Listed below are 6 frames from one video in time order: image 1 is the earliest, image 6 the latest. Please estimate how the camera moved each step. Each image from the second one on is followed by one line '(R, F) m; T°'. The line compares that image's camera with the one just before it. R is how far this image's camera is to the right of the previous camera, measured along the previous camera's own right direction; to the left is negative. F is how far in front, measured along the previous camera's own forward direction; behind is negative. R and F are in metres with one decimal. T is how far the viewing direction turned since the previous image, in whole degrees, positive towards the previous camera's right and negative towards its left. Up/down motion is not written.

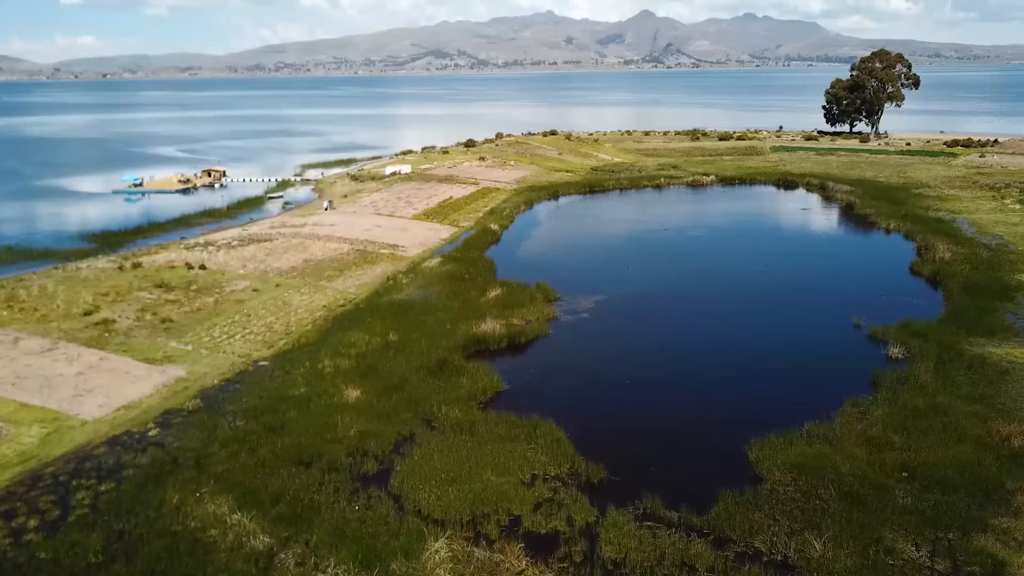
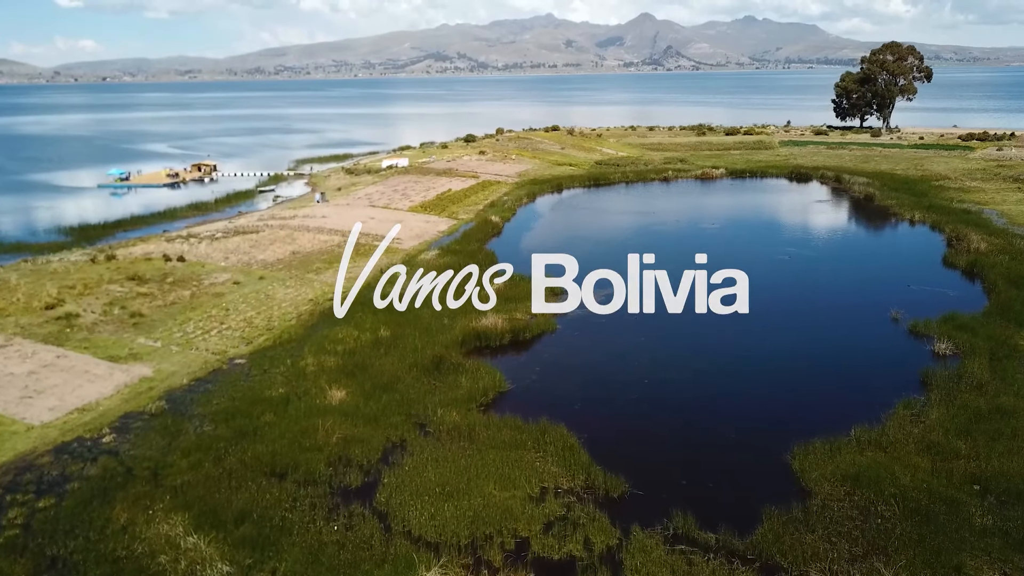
(-0.1, +2.4) m; 0°
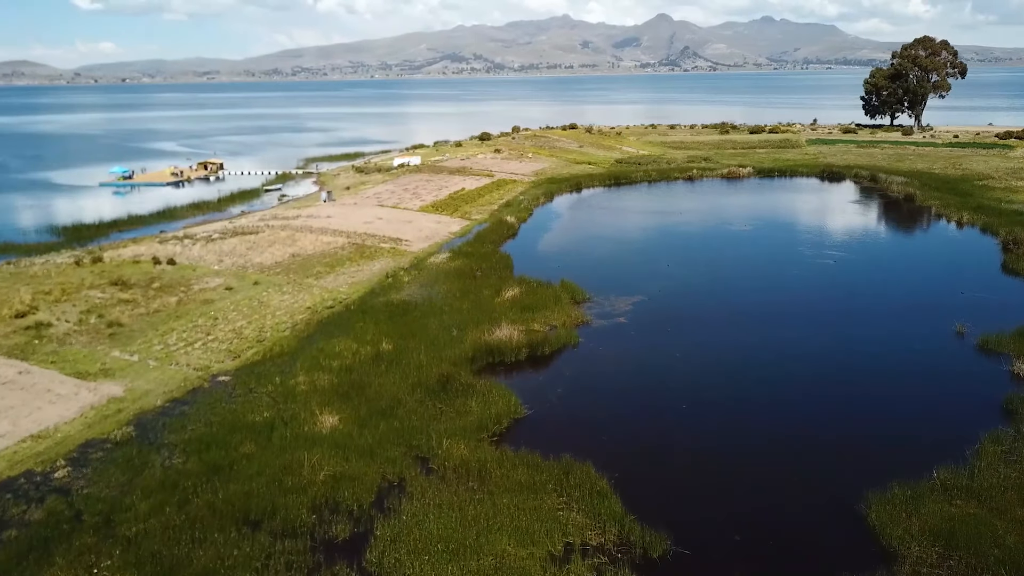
(-0.1, +2.6) m; -1°
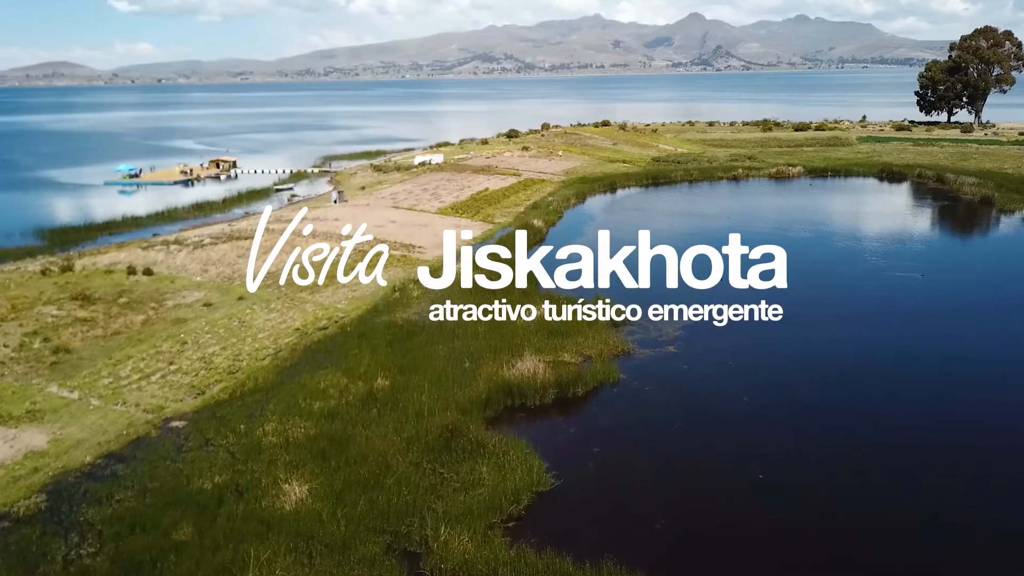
(+0.1, +4.1) m; -2°
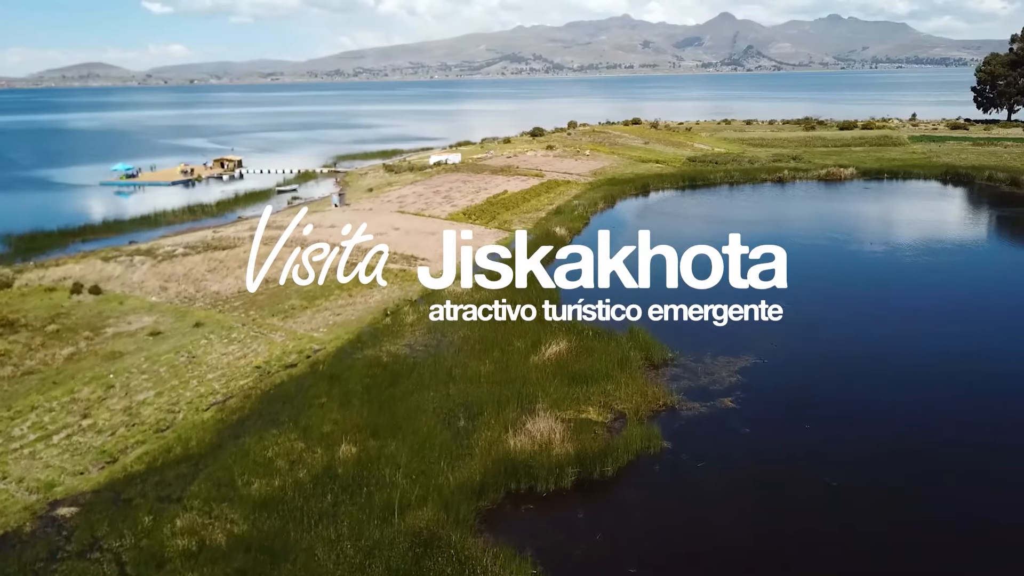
(+0.3, +4.3) m; -2°
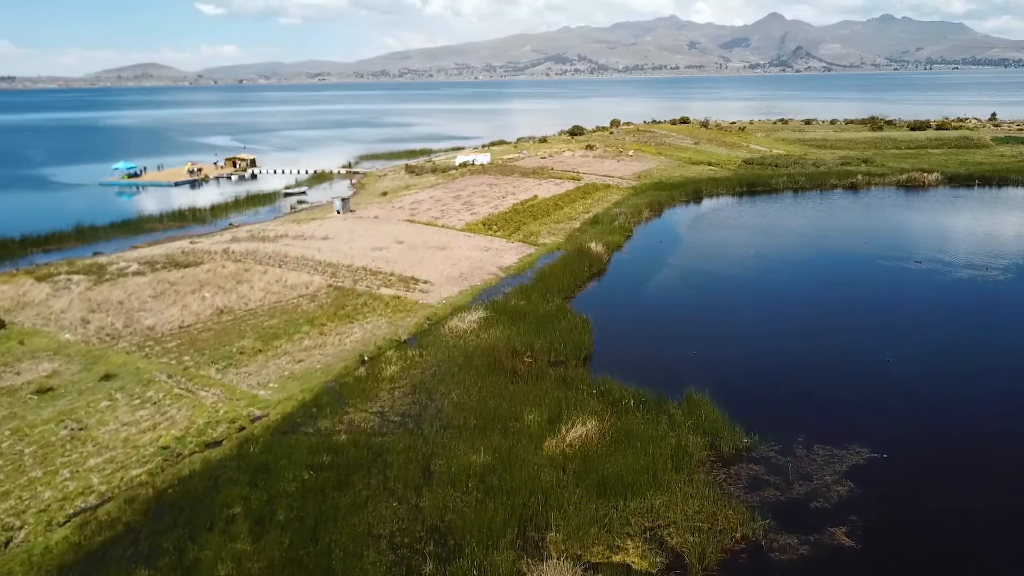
(+0.5, +5.1) m; -3°
